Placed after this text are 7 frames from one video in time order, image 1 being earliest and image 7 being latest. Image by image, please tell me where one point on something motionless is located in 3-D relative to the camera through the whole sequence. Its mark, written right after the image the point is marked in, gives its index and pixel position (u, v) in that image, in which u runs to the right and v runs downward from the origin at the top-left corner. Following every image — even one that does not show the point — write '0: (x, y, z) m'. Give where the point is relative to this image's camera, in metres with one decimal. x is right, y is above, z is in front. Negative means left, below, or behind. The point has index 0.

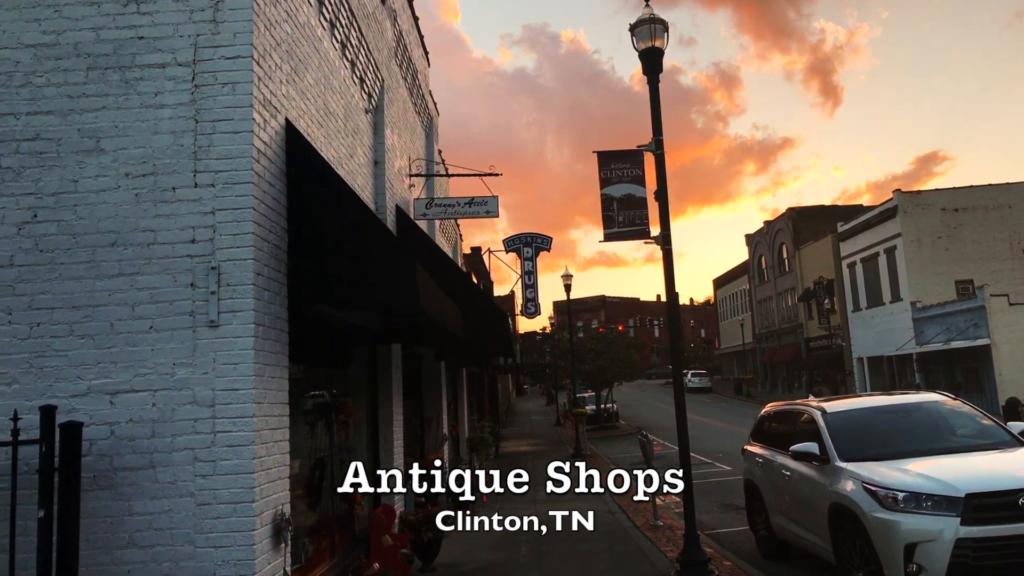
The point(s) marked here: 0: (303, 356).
0: (-1.7, -0.5, +5.9) m
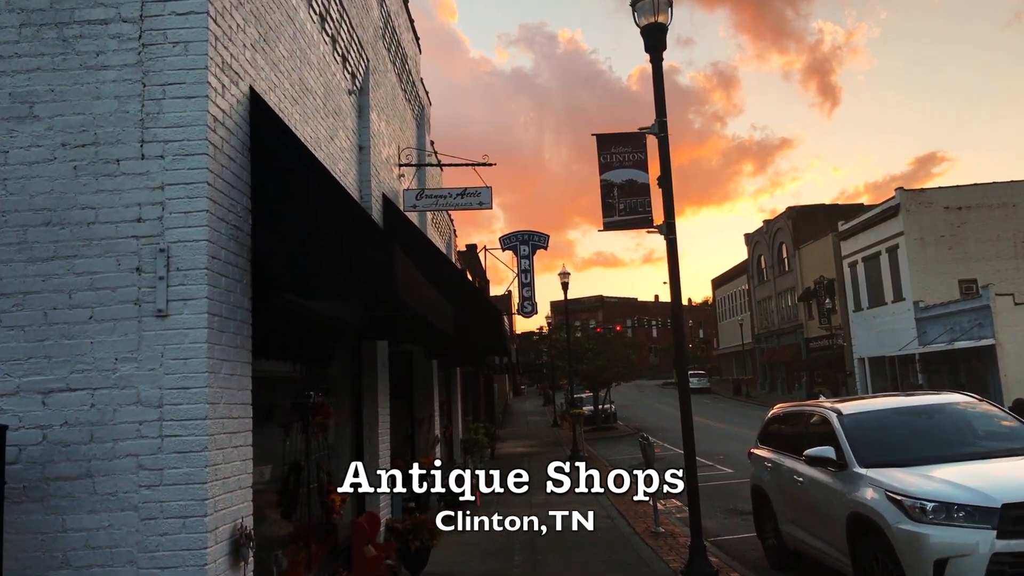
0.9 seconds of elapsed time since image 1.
0: (-1.7, -0.4, +5.3) m
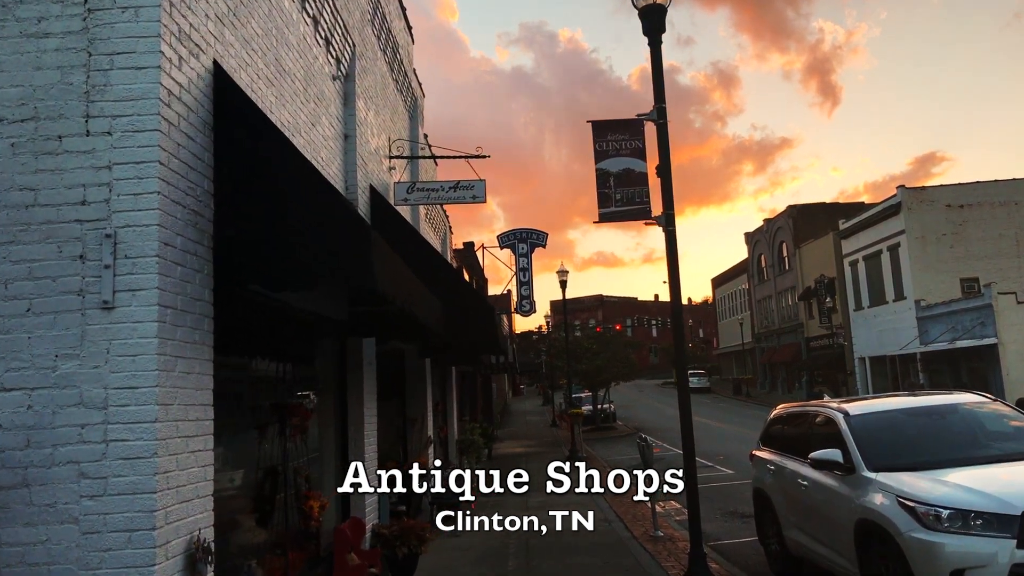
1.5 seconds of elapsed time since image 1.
0: (-1.8, -0.4, +5.0) m
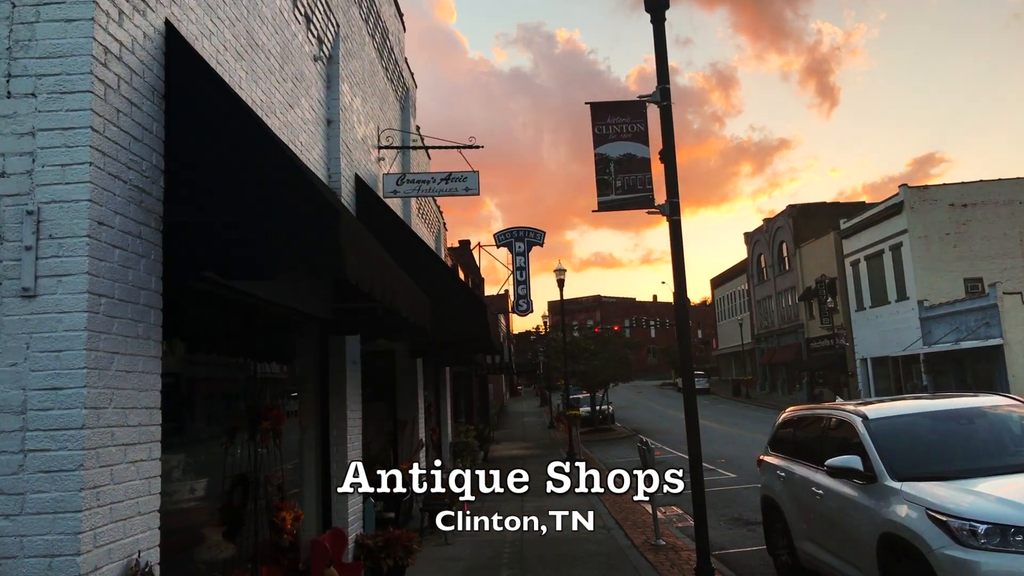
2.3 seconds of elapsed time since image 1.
0: (-1.9, -0.3, +4.5) m
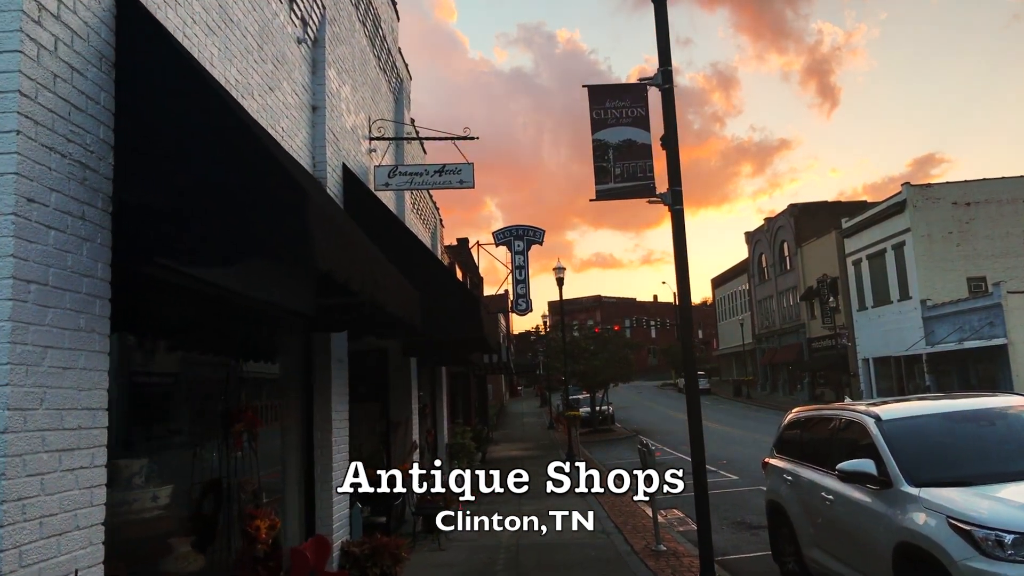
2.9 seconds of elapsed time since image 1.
0: (-1.9, -0.3, +4.2) m
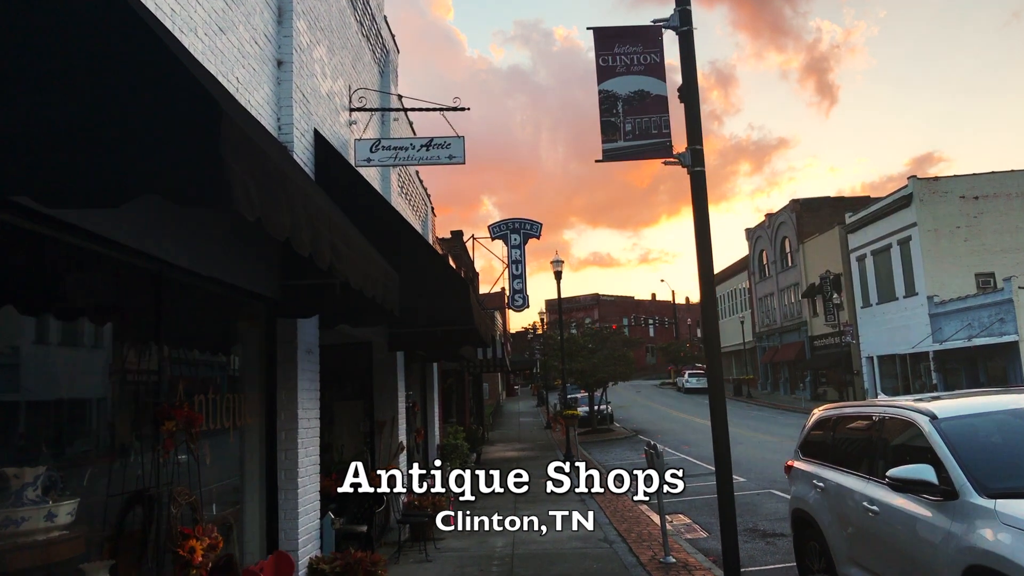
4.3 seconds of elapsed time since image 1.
0: (-2.0, -0.1, +3.3) m
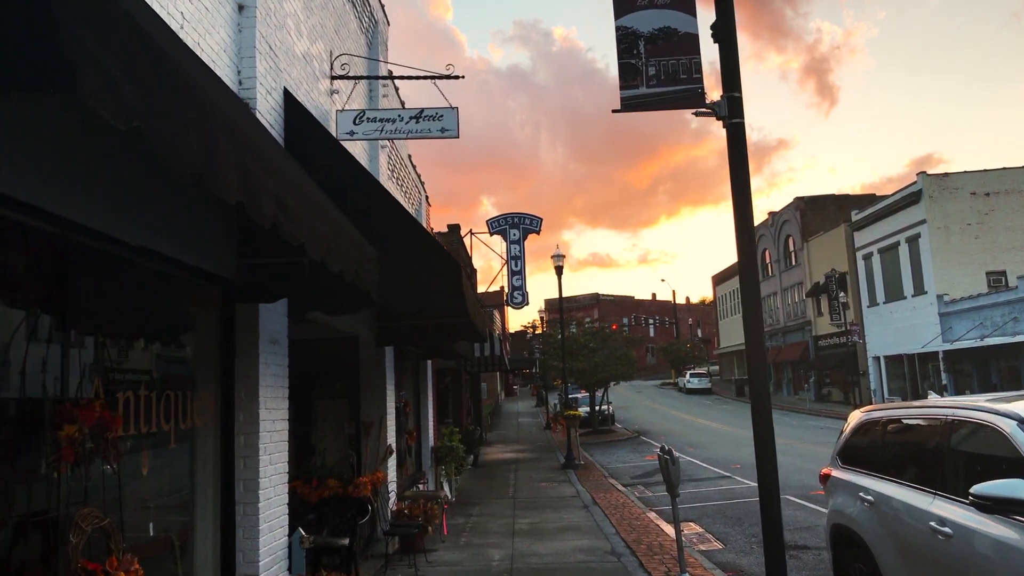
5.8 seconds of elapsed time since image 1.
0: (-2.0, 0.0, +2.4) m
